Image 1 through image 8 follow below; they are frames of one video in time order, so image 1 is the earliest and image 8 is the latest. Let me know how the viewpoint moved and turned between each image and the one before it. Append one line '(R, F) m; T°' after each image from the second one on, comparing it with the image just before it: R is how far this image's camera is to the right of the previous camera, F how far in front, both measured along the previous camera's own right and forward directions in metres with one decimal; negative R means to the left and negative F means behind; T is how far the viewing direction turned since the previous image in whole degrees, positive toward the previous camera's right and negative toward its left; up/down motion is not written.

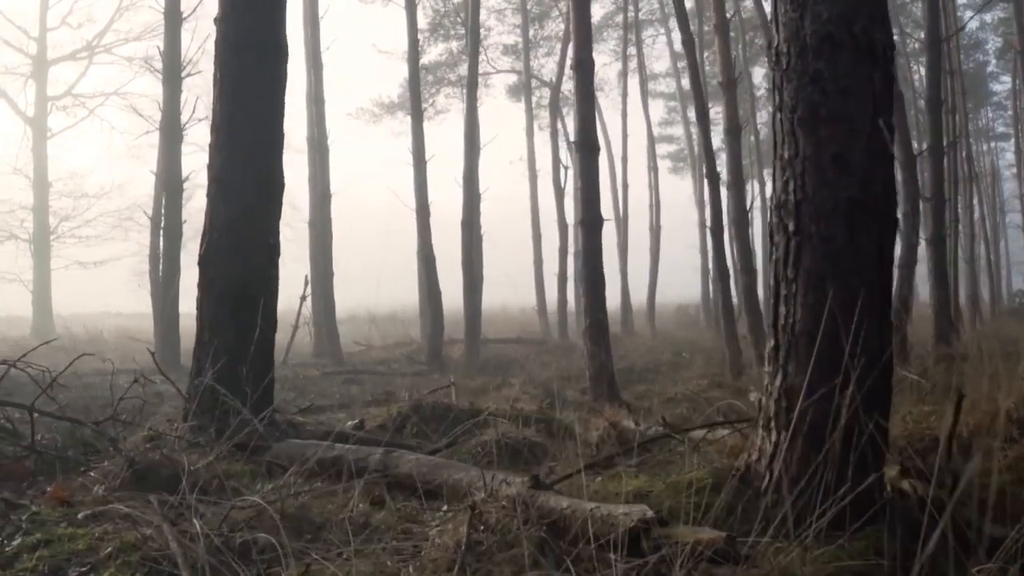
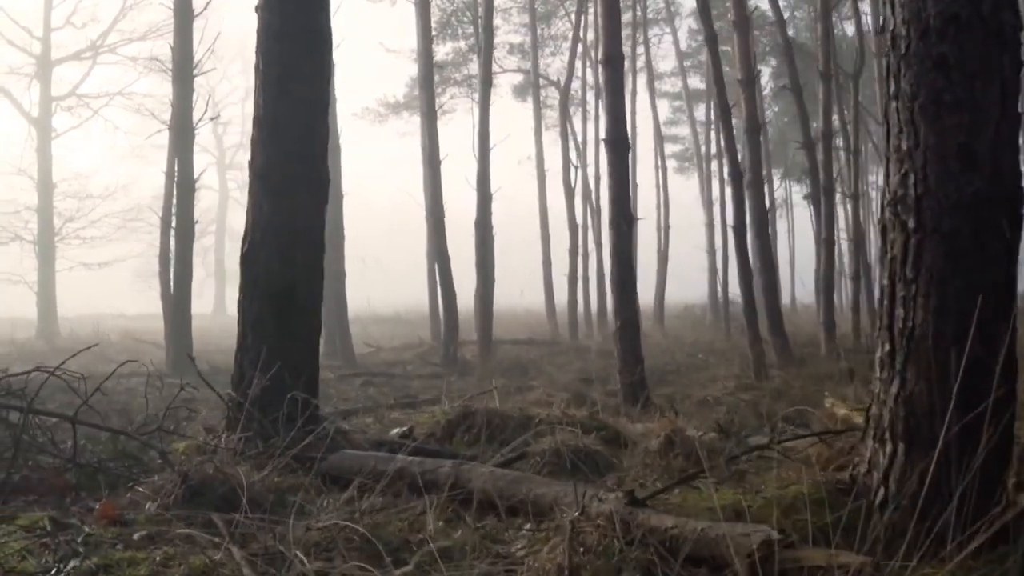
(-0.4, +0.3) m; 0°
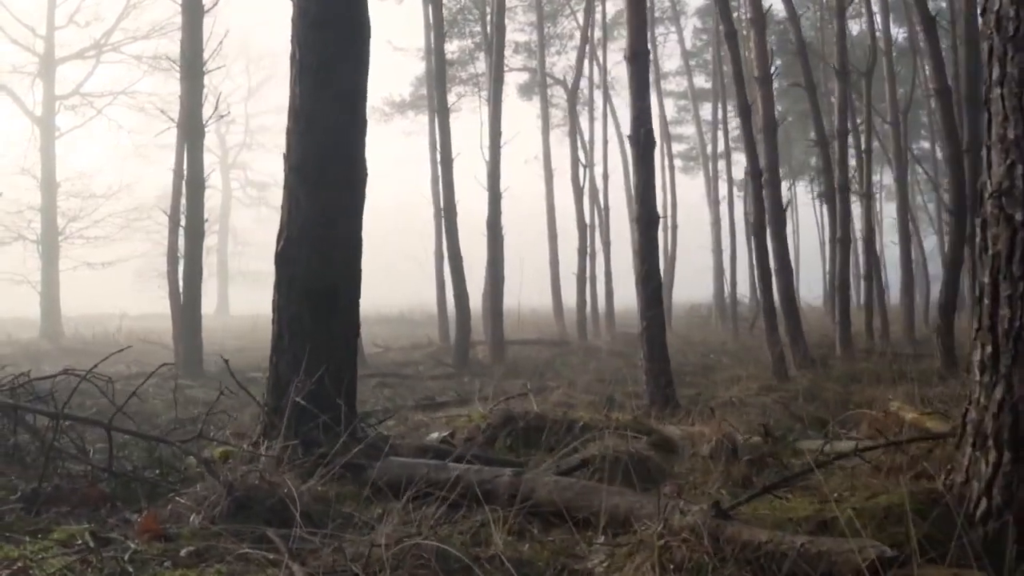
(-0.3, +0.2) m; 0°
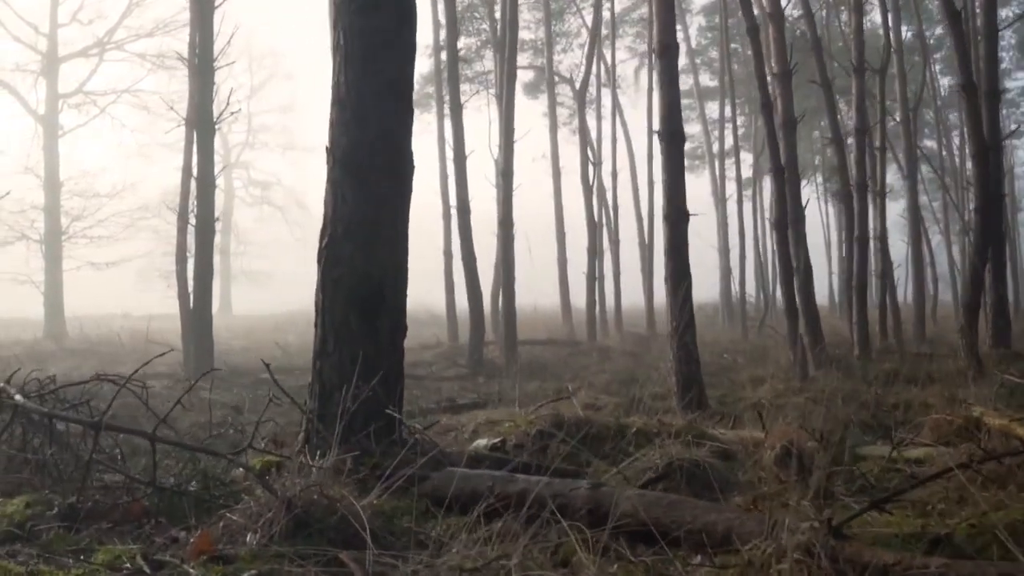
(-0.3, +0.3) m; 0°
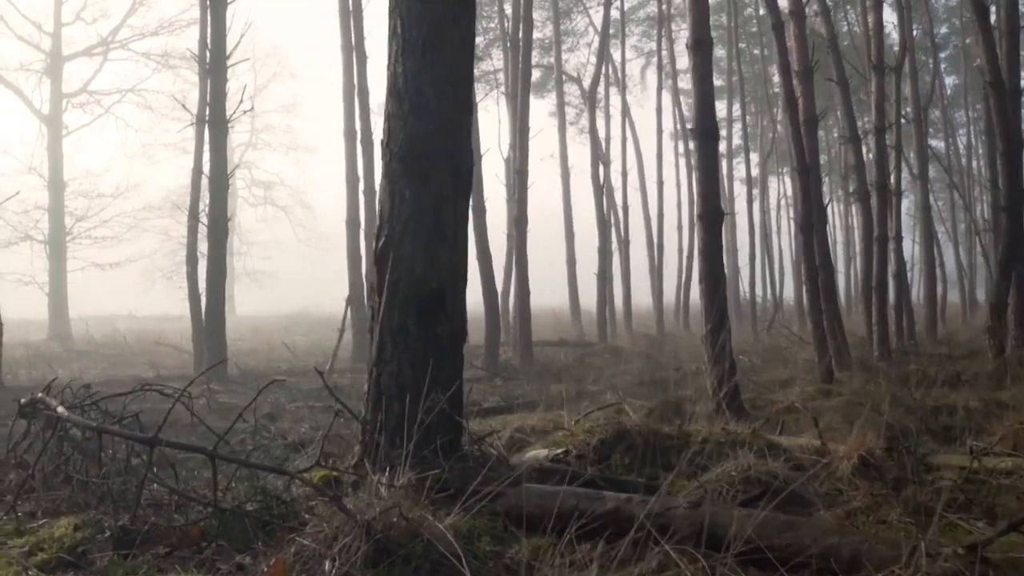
(-0.3, +0.3) m; 0°
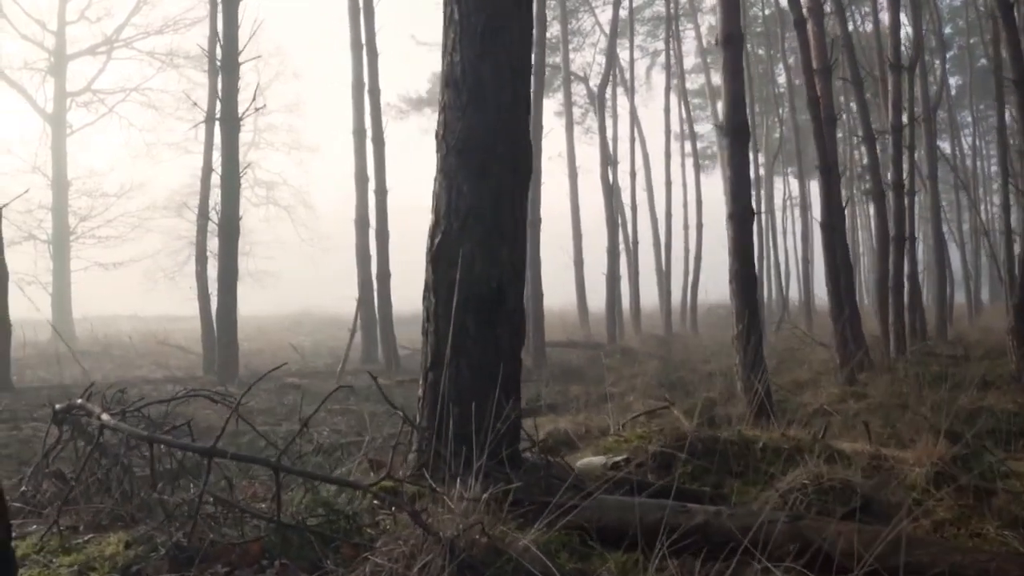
(-0.3, +0.2) m; 0°
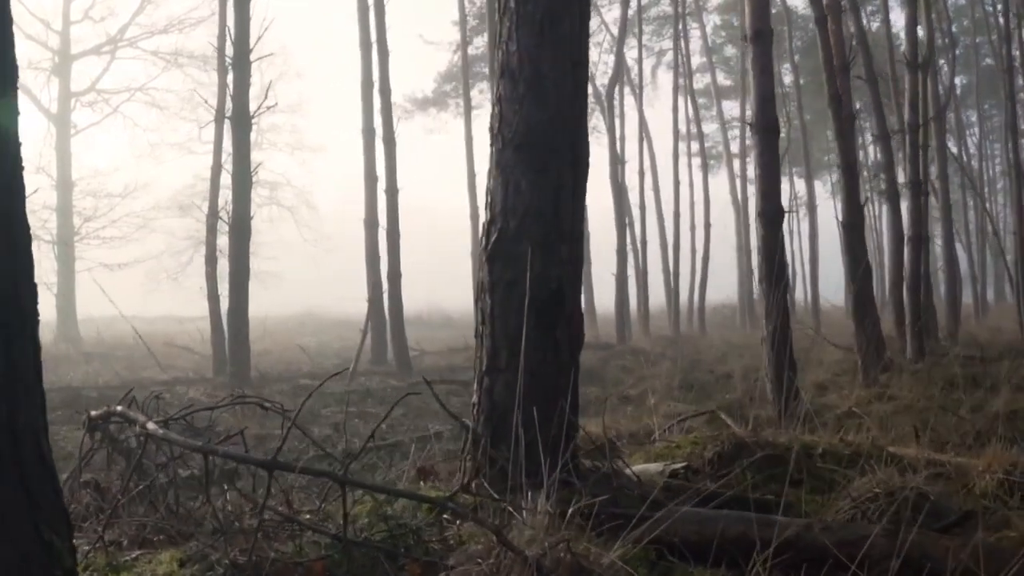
(-0.3, +0.2) m; 0°
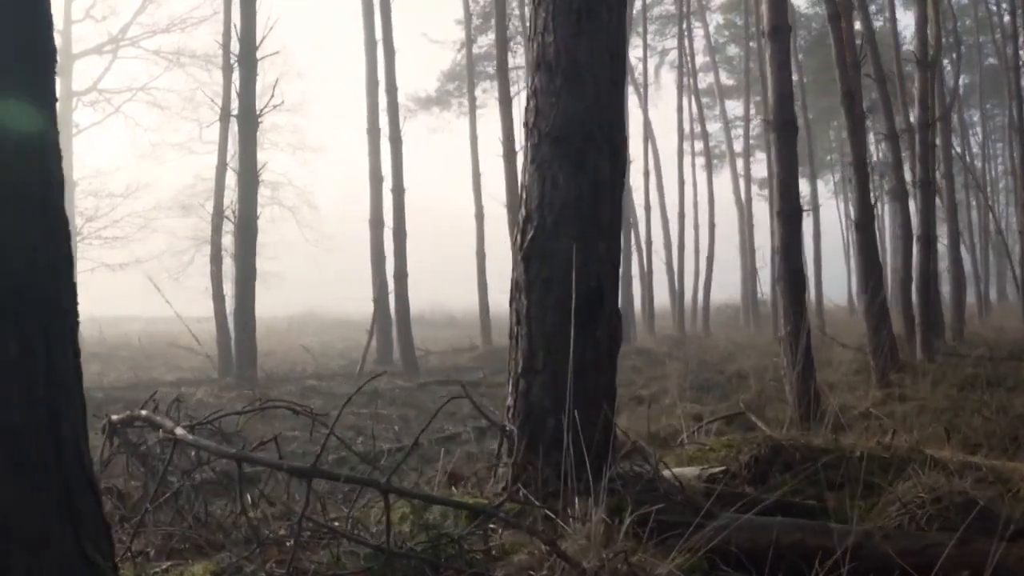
(-0.2, +0.1) m; 0°
